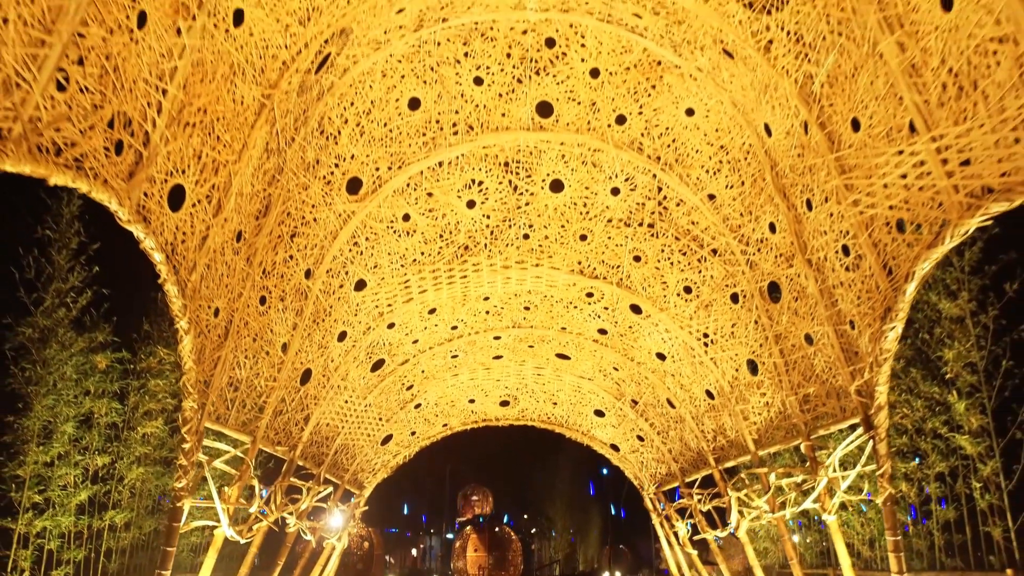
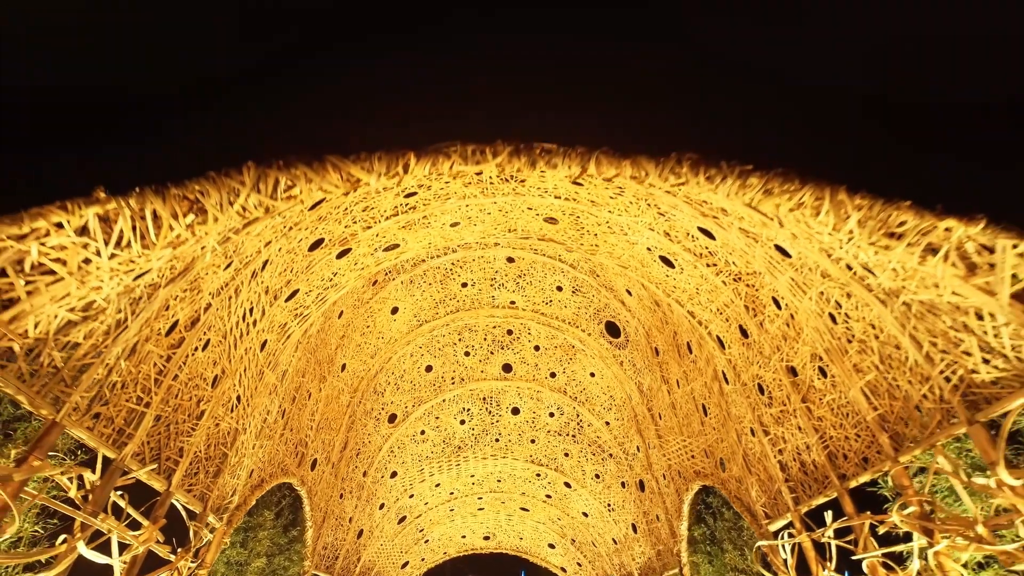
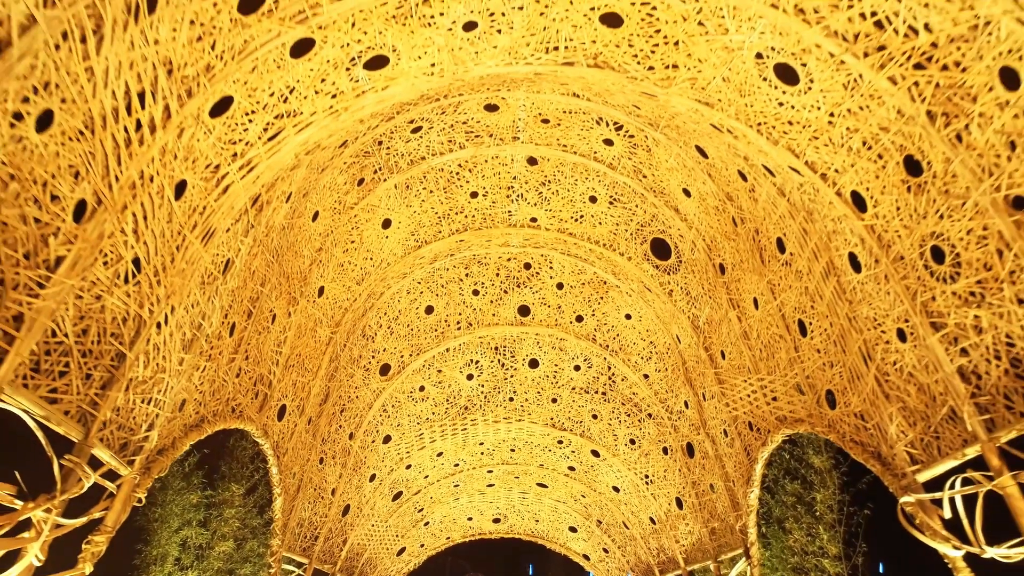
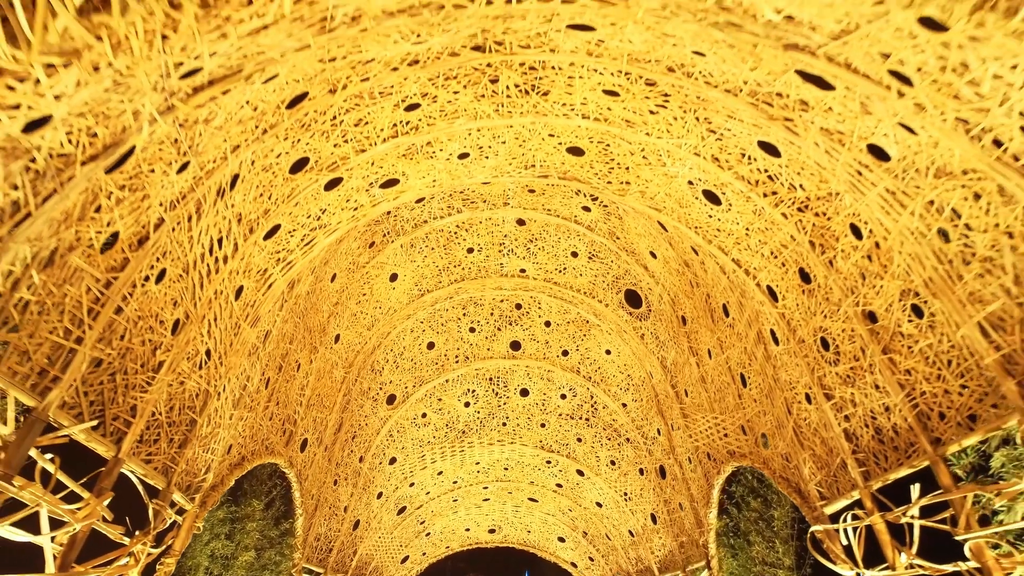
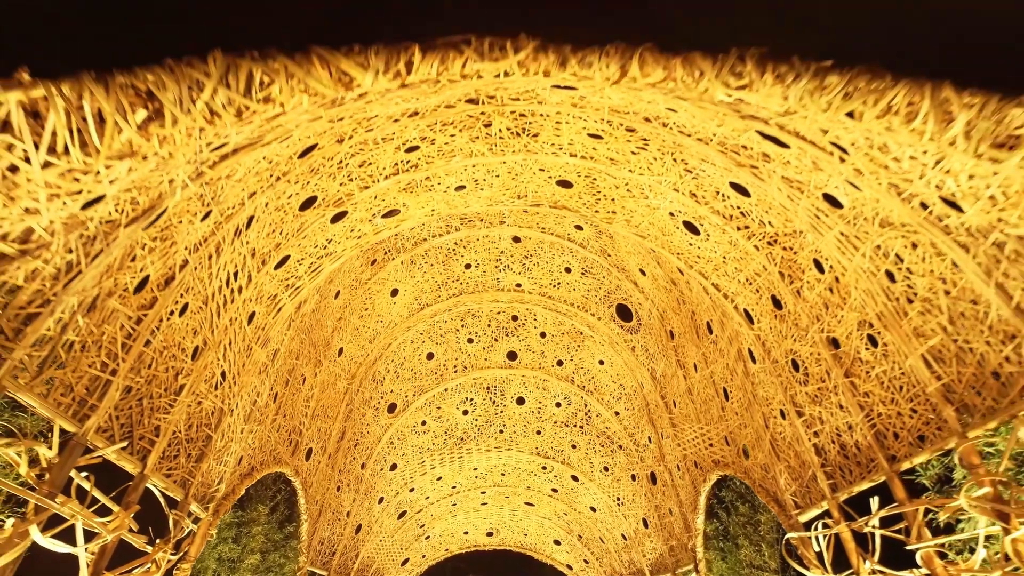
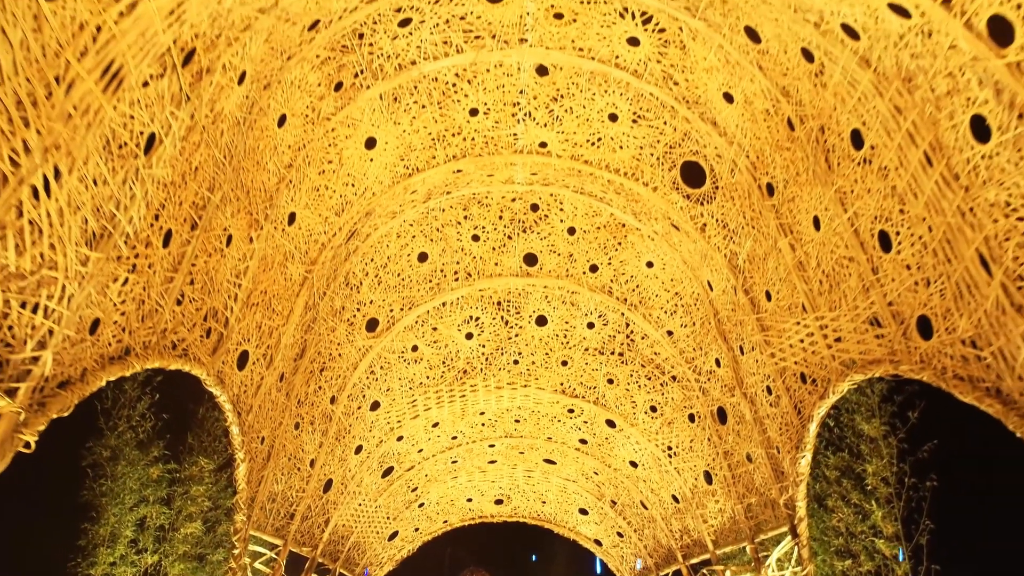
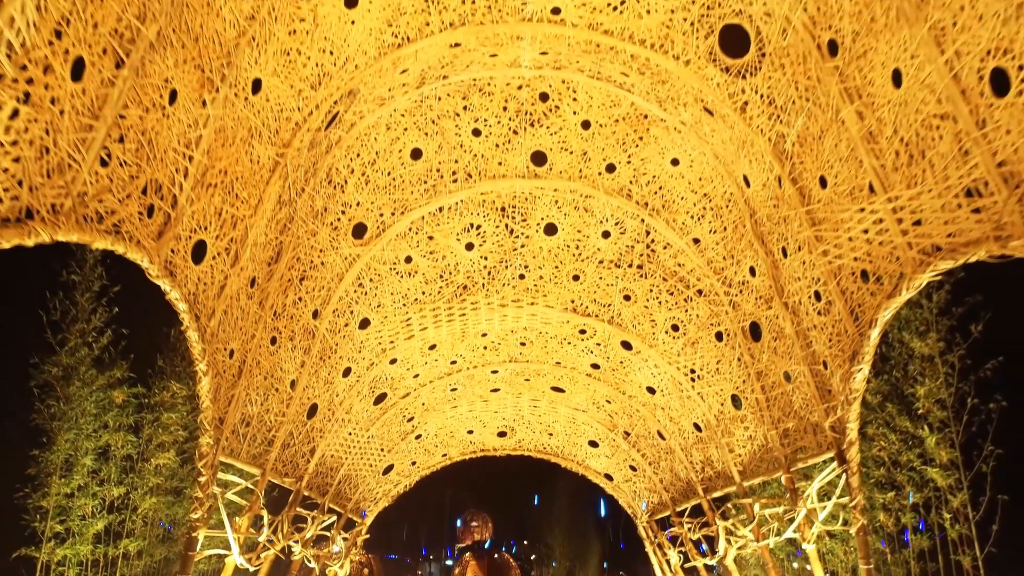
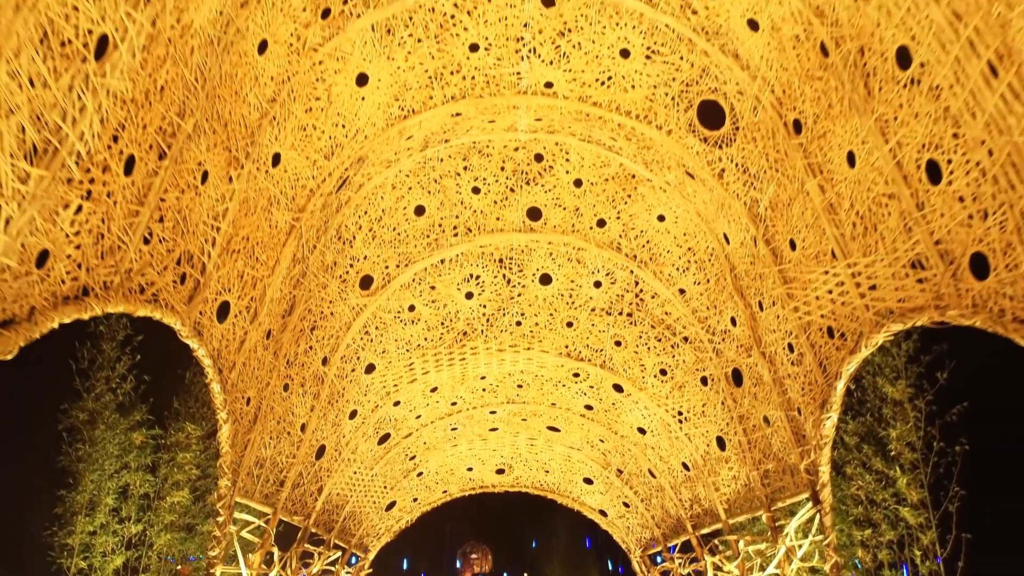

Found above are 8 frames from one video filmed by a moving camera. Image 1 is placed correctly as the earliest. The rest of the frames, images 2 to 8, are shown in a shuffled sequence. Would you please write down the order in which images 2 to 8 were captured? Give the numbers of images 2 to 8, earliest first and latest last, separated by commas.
7, 8, 6, 3, 4, 5, 2
